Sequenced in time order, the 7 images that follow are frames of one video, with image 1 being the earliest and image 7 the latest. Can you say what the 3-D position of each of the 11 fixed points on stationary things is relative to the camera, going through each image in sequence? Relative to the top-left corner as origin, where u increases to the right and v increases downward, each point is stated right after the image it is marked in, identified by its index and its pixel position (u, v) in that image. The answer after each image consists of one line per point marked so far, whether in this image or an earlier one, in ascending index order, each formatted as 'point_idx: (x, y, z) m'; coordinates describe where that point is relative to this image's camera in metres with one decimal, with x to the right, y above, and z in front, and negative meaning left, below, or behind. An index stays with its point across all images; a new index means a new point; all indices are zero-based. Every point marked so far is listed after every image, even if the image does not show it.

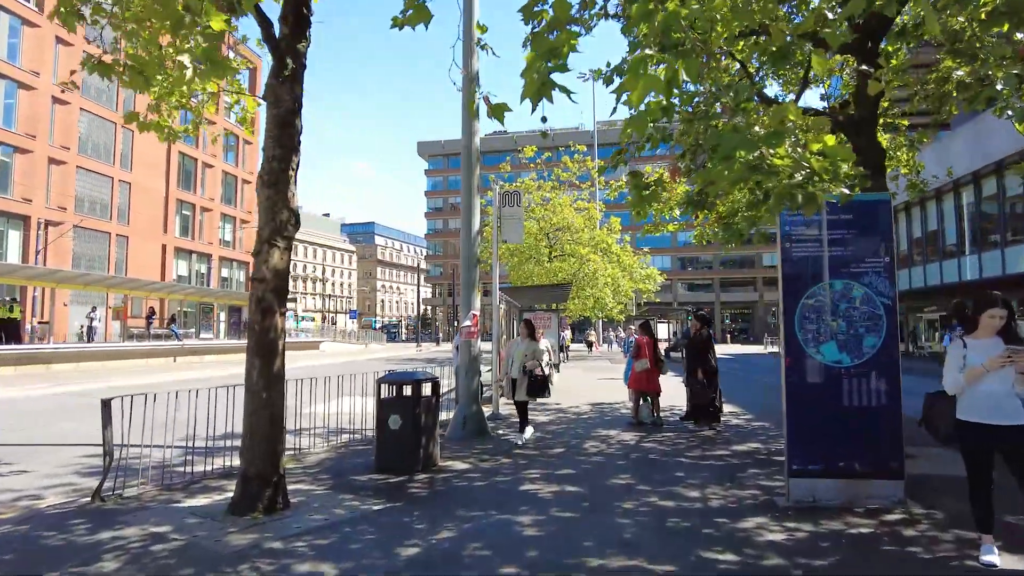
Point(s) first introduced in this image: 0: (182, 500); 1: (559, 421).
0: (-3.1, -2.0, +6.2) m
1: (+0.8, -2.2, +10.9) m
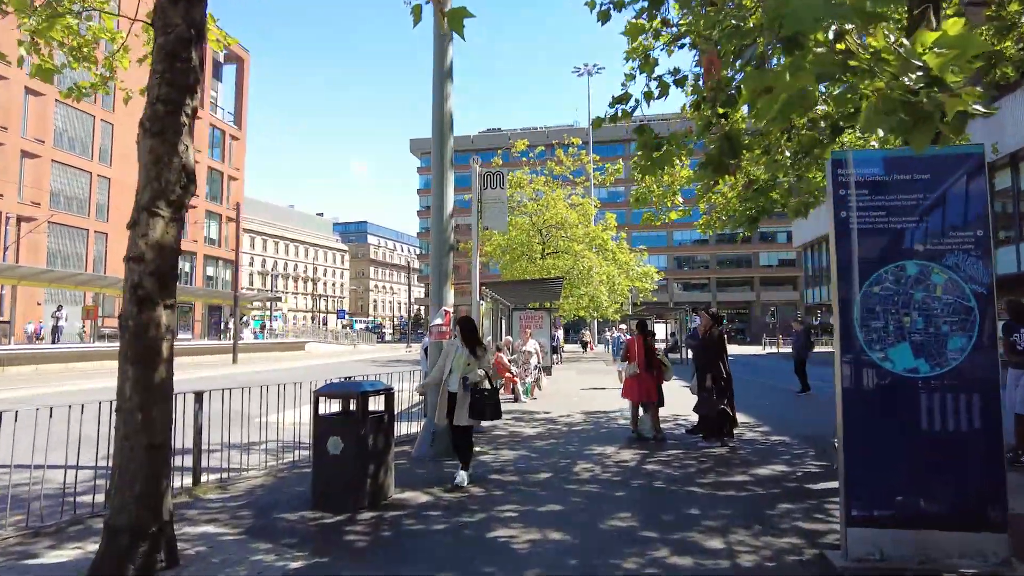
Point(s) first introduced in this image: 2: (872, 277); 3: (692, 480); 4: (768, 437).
0: (-3.3, -1.9, +4.7) m
1: (+0.5, -2.1, +9.5) m
2: (+2.3, +0.1, +4.2) m
3: (+1.8, -1.9, +6.6) m
4: (+3.5, -2.0, +9.0) m
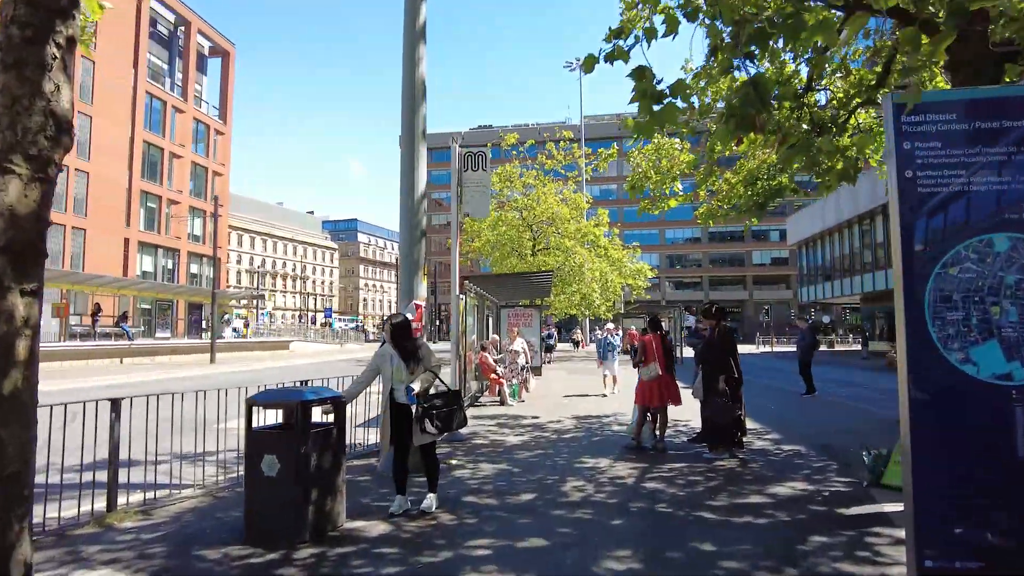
0: (-3.5, -1.8, +3.6) m
1: (+0.3, -2.0, +8.5) m
2: (+2.2, +0.2, +3.3) m
3: (+1.6, -1.8, +5.6) m
4: (+3.3, -1.9, +8.1) m
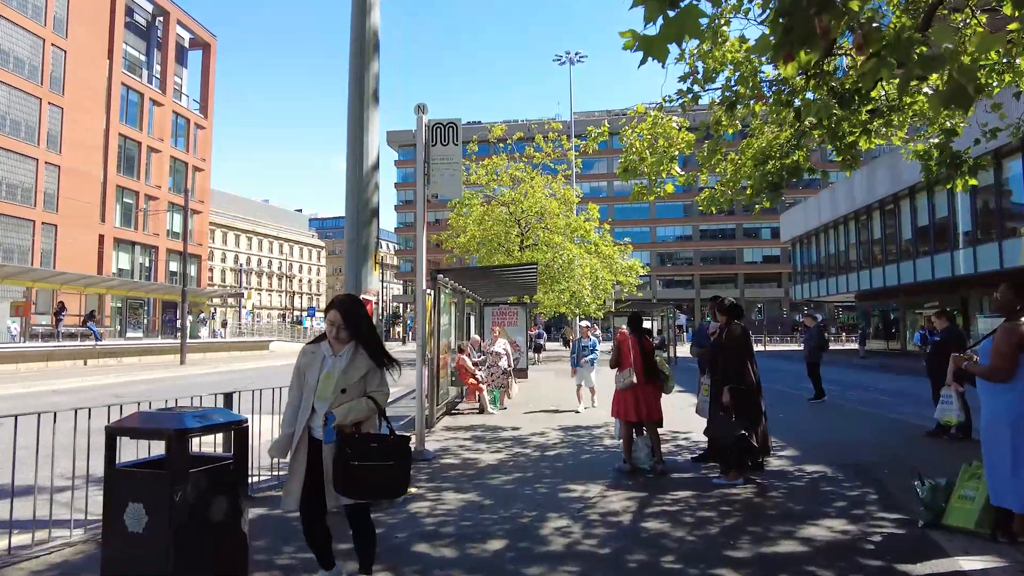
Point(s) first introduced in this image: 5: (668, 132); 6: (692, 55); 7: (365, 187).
0: (-3.7, -1.7, +2.3) m
1: (0.0, -1.9, +7.2) m
2: (+1.9, +0.2, +2.0) m
3: (+1.4, -1.7, +4.4) m
4: (+3.0, -1.9, +6.8) m
5: (+2.5, +2.5, +10.5) m
6: (+2.4, +3.1, +8.7) m
7: (-1.3, +0.9, +6.1) m
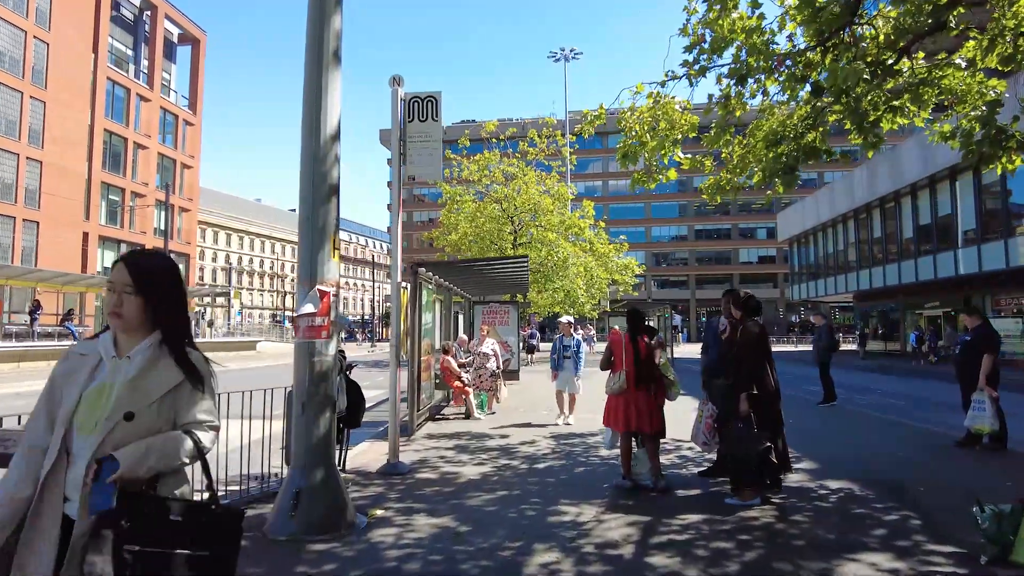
0: (-3.8, -1.6, +1.4) m
1: (-0.2, -1.9, +6.4) m
2: (+1.8, +0.3, +1.2) m
3: (+1.2, -1.7, +3.5) m
4: (+2.8, -1.8, +6.0) m
5: (+2.3, +2.5, +9.7) m
6: (+2.2, +3.1, +7.9) m
7: (-1.5, +1.0, +5.2) m
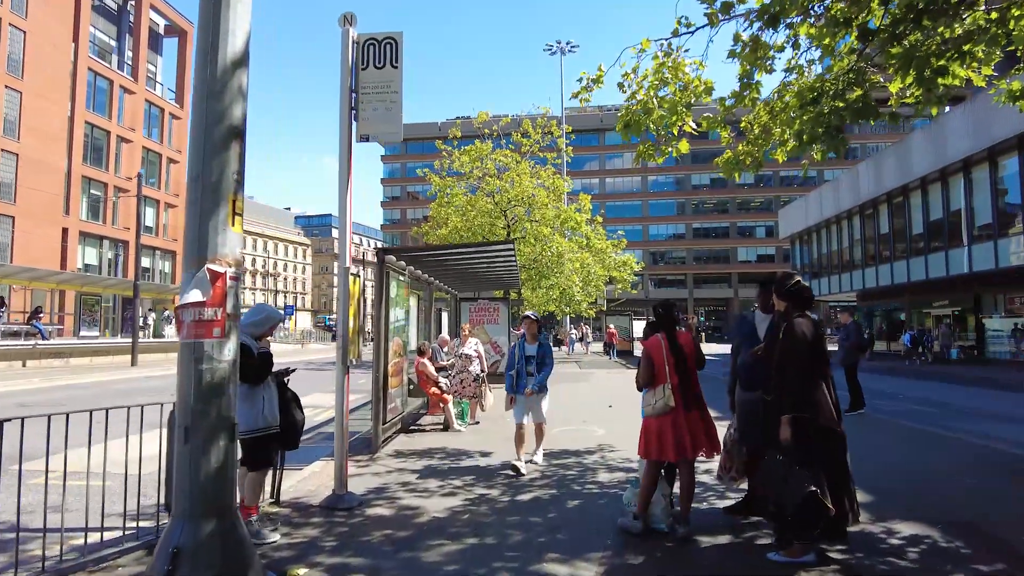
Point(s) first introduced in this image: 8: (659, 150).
0: (-4.0, -1.5, 0.0) m
1: (-0.4, -1.7, +5.0) m
2: (+1.7, +0.4, -0.2) m
3: (+1.1, -1.6, +2.1) m
4: (+2.7, -1.7, +4.6) m
5: (+2.1, +2.7, +8.3) m
6: (+2.0, +3.2, +6.5) m
7: (-1.7, +1.1, +3.8) m
8: (+1.9, +1.8, +8.5) m
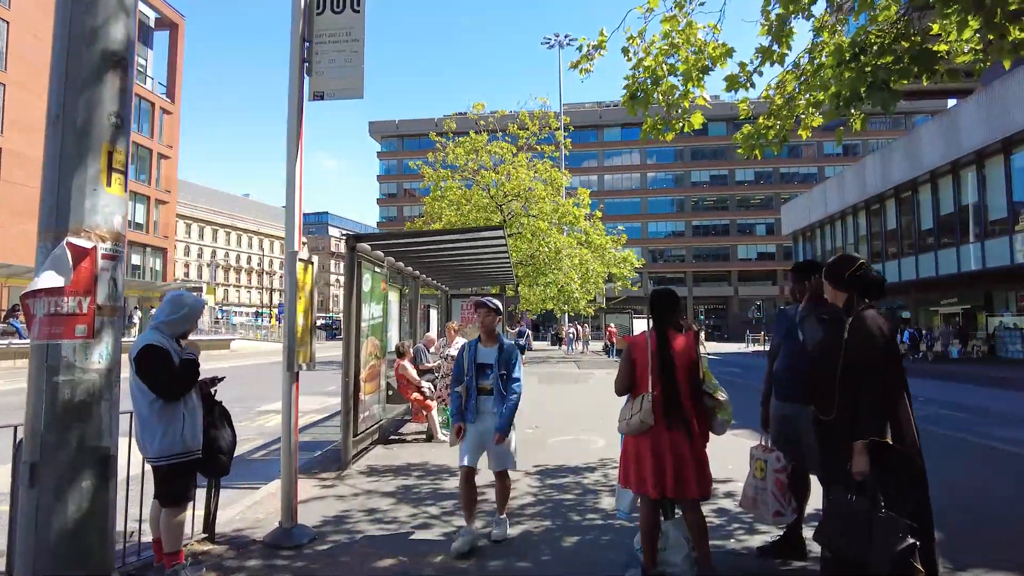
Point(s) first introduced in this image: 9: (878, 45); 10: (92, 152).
0: (-4.1, -1.4, -1.0) m
1: (-0.5, -1.7, +4.0) m
2: (+1.6, +0.5, -1.2) m
3: (+1.0, -1.5, +1.1) m
4: (+2.6, -1.6, +3.7) m
5: (+2.0, +2.7, +7.3) m
6: (+1.9, +3.3, +5.5) m
7: (-1.7, +1.2, +2.8) m
8: (+1.8, +1.8, +7.5) m
9: (+3.1, +2.0, +5.6) m
10: (-1.7, +0.6, +2.7) m
